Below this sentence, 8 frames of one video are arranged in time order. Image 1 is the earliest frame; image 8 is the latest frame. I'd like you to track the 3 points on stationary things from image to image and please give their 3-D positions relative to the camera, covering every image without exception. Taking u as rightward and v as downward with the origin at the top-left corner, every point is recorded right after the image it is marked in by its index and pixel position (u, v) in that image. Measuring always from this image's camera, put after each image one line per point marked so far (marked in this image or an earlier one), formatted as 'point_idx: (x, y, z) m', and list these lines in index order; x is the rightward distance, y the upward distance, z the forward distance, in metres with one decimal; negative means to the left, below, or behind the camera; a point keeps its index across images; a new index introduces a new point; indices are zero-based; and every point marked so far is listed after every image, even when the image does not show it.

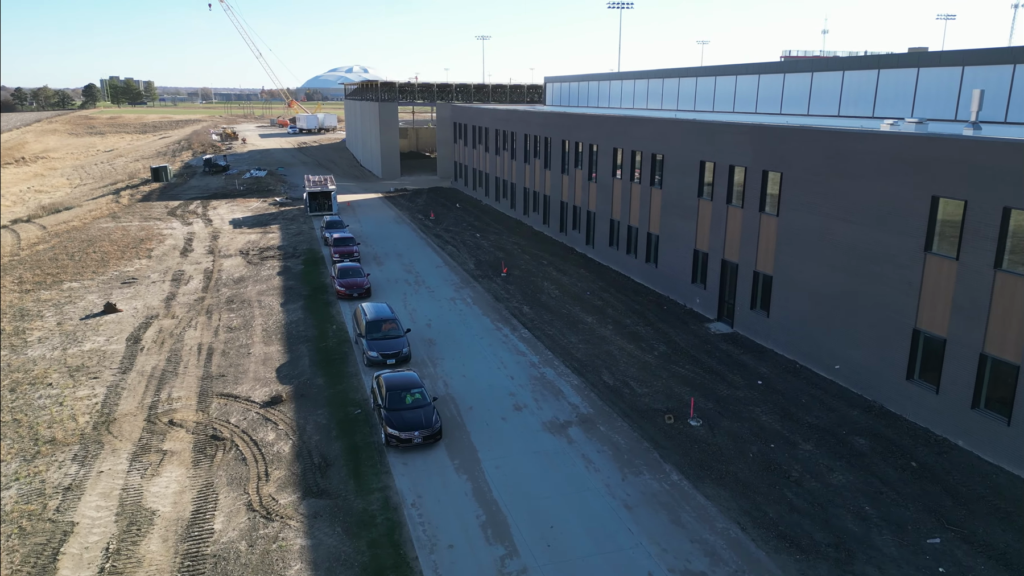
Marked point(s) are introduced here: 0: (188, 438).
0: (-7.5, -3.5, +16.6) m
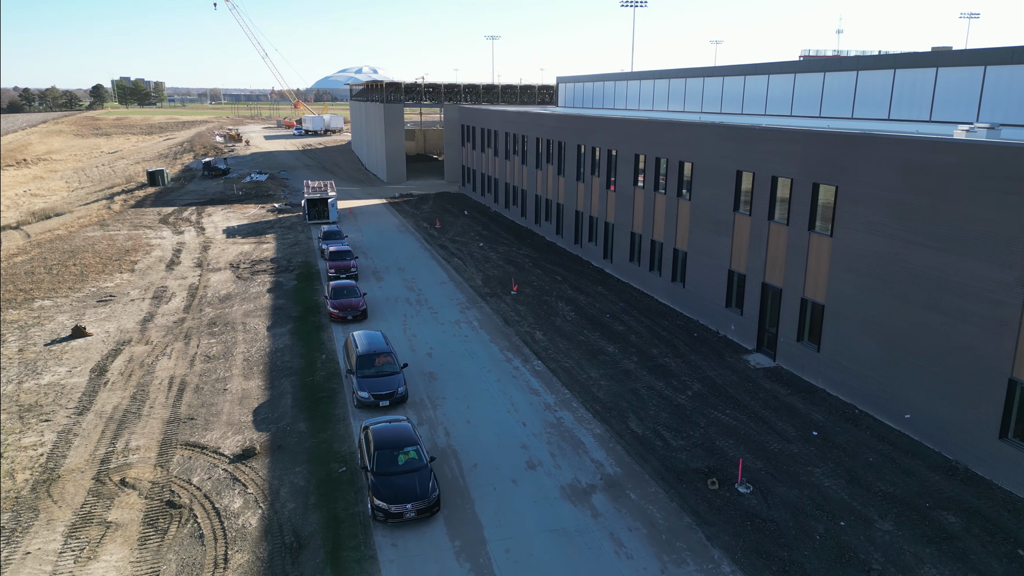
0: (-7.3, -4.2, +14.0) m
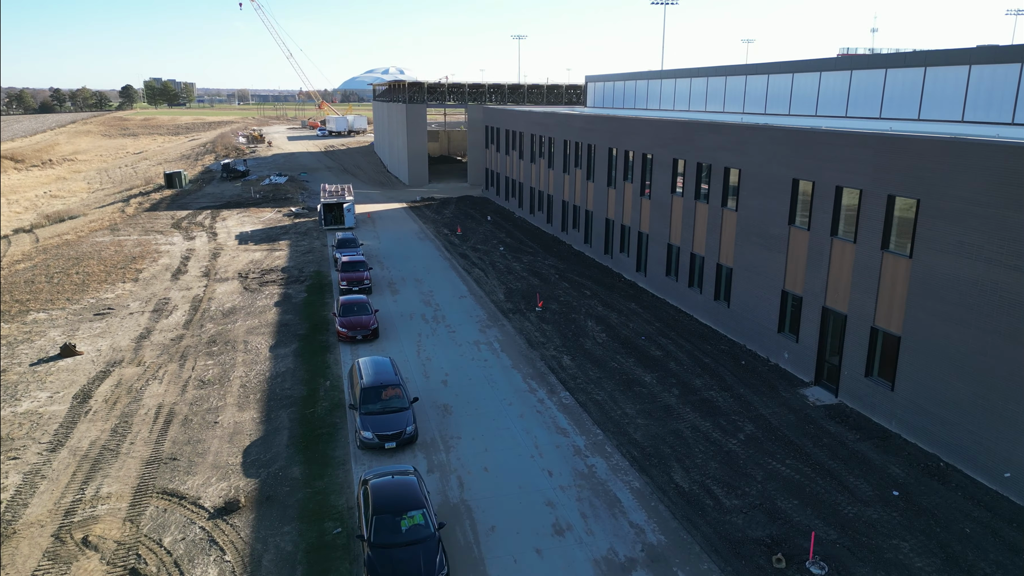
0: (-6.9, -4.7, +11.9) m
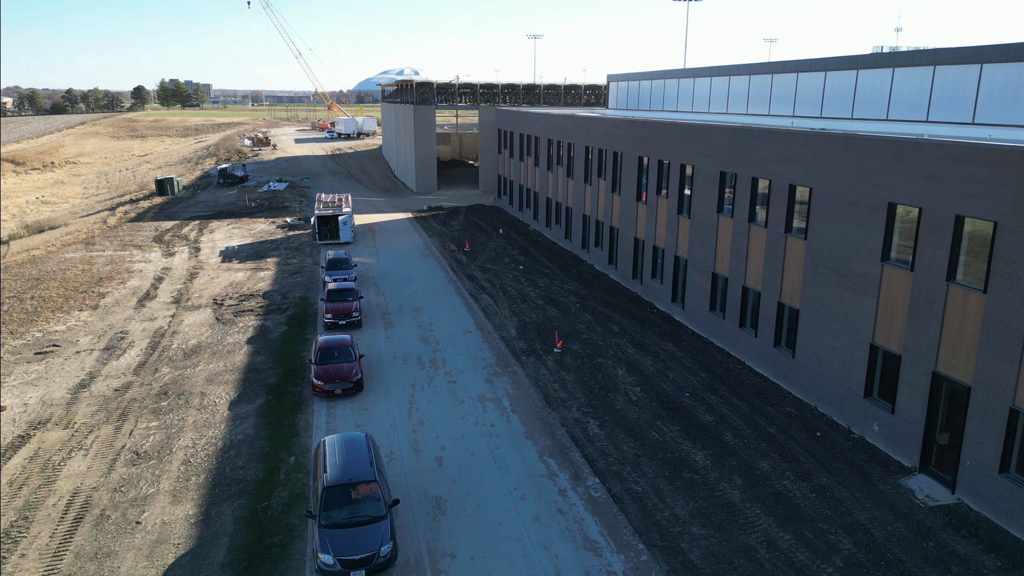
0: (-6.8, -5.8, +7.9) m
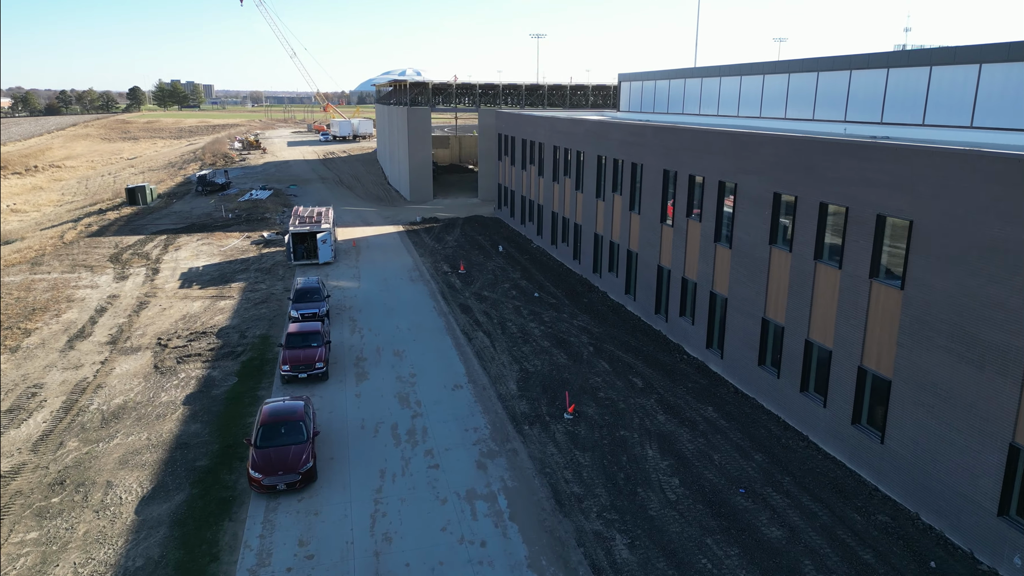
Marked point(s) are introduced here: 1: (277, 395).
0: (-6.8, -7.0, +3.5) m
1: (-6.2, -2.9, +18.9) m
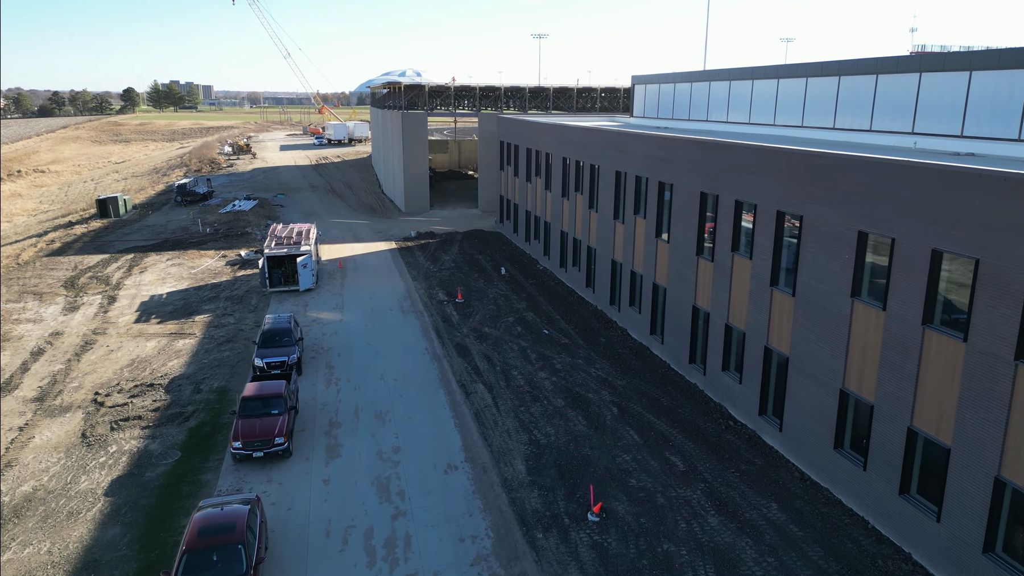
0: (-6.7, -8.2, -0.4) m
1: (-6.1, -4.1, +15.1) m
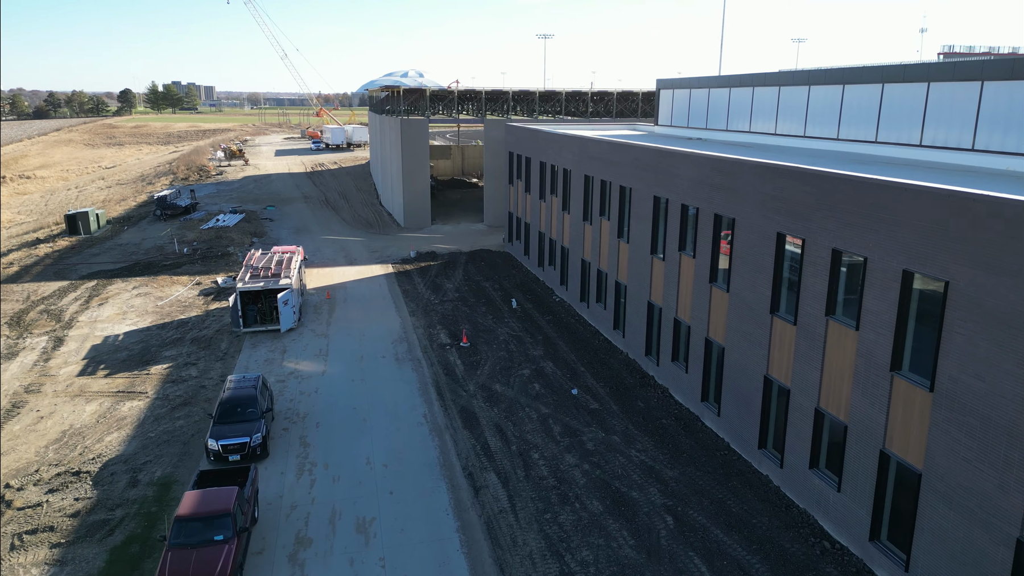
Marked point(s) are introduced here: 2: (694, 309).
0: (-6.3, -9.6, -4.5) m
1: (-5.6, -5.5, +10.9) m
2: (+4.6, -0.5, +18.1) m
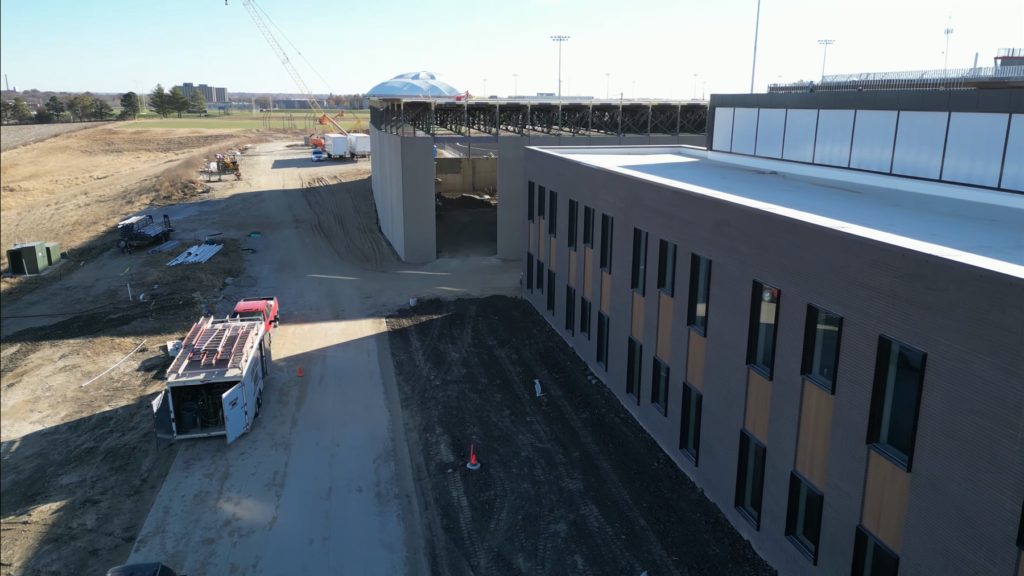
0: (-6.1, -12.0, -11.0) m
1: (-5.2, -7.9, +4.5) m
2: (+5.2, -3.0, +11.5) m
